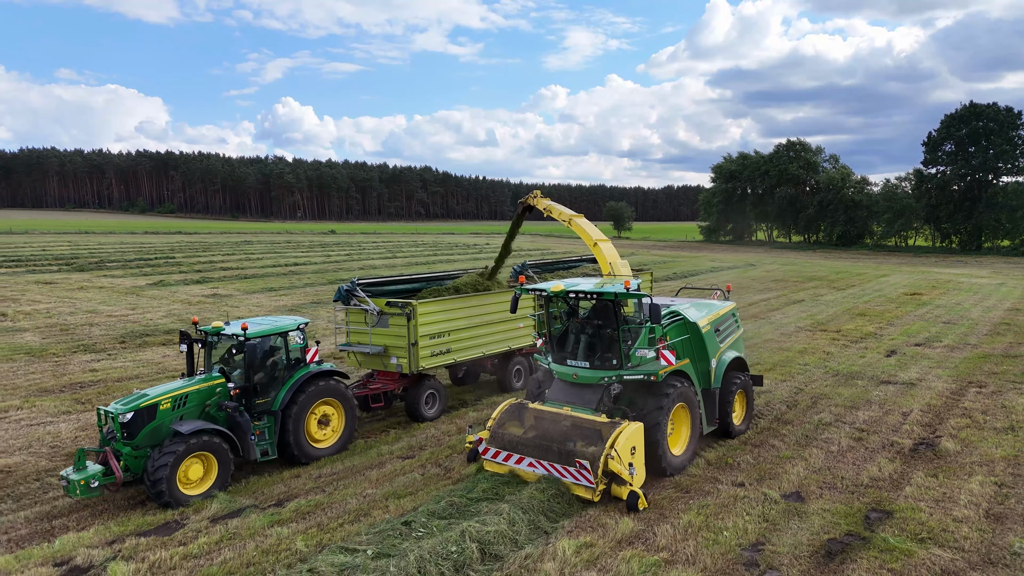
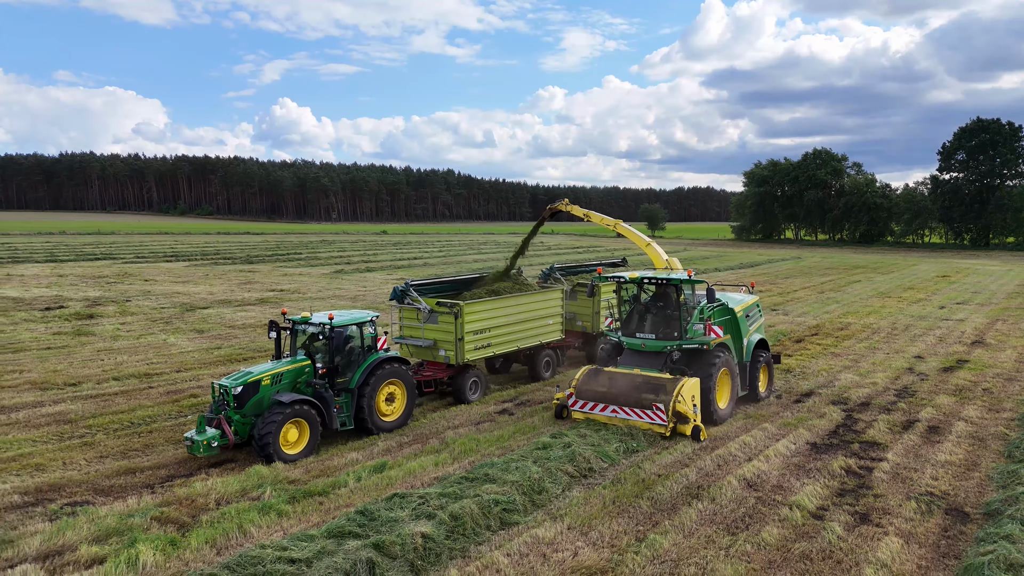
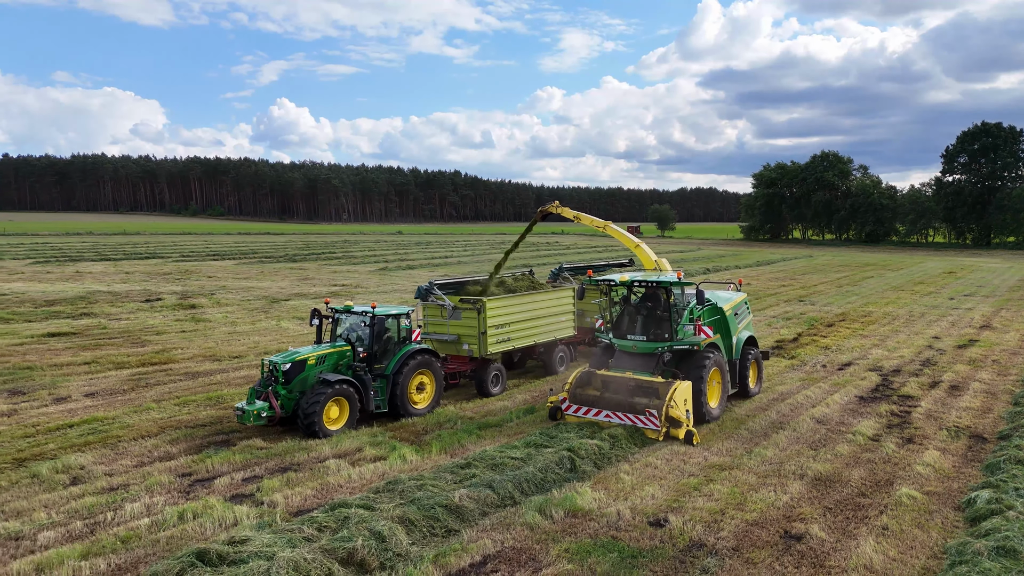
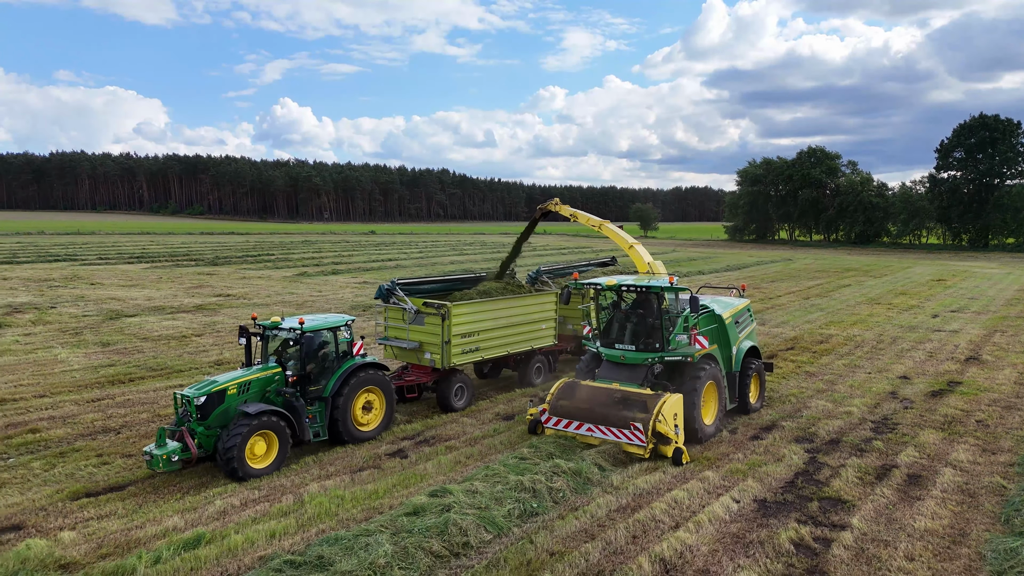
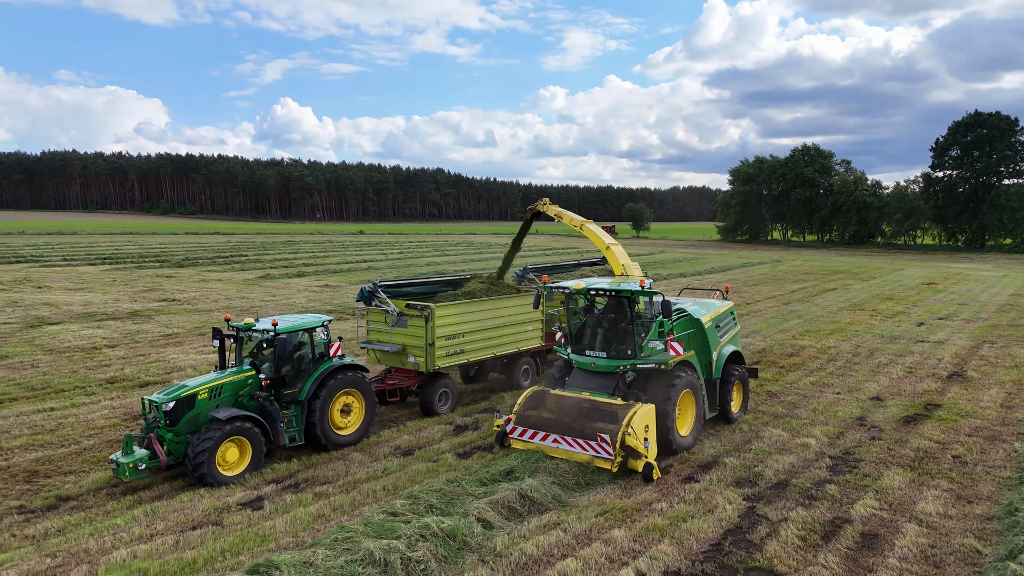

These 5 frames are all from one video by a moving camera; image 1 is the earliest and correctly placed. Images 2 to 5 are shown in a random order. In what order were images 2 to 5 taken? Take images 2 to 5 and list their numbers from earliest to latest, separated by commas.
5, 4, 2, 3
